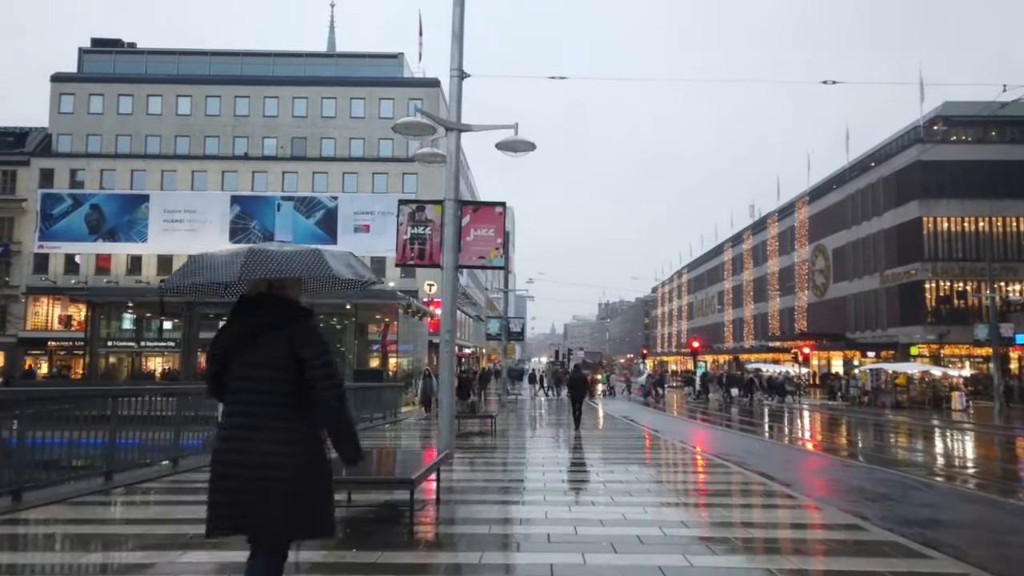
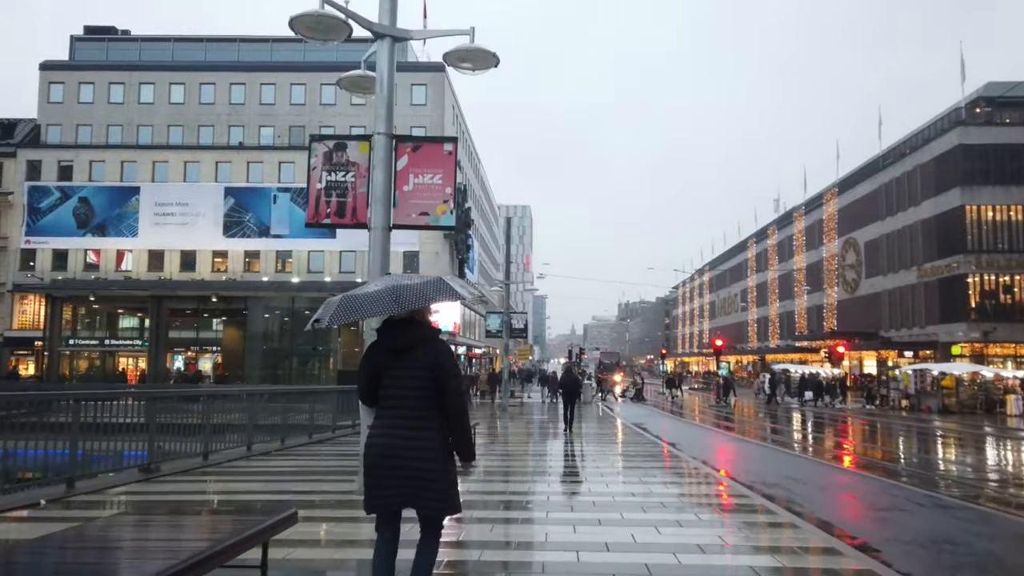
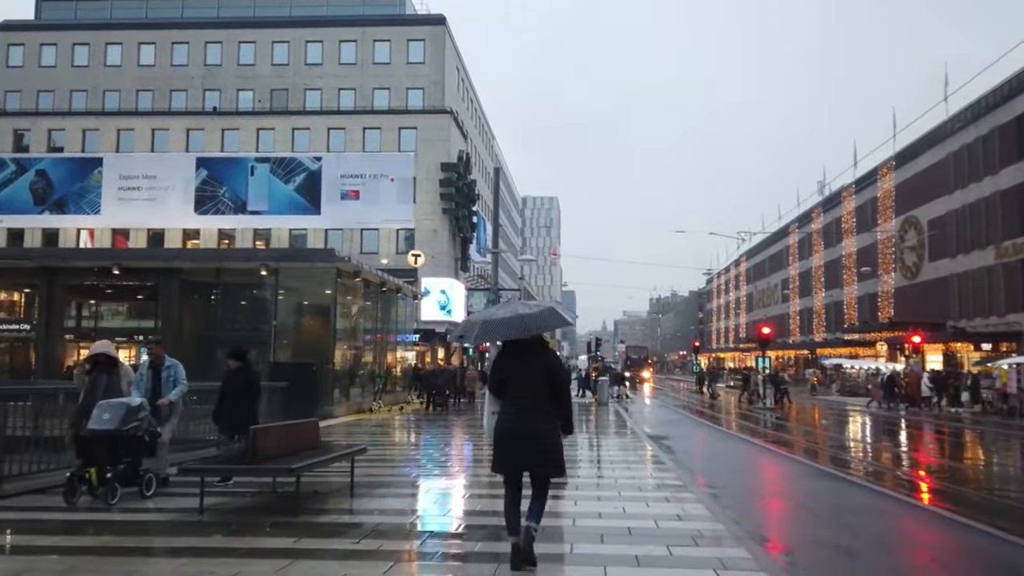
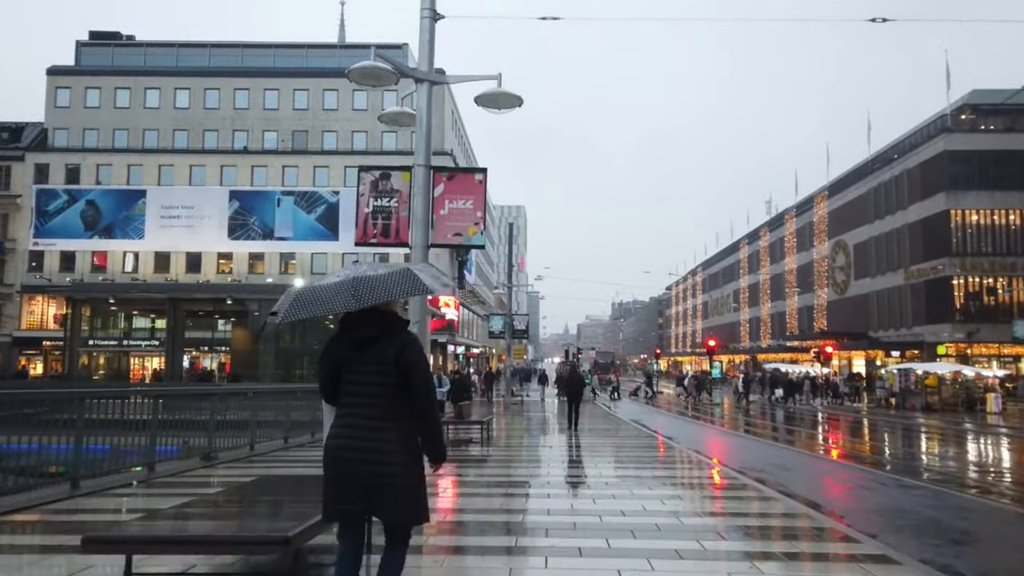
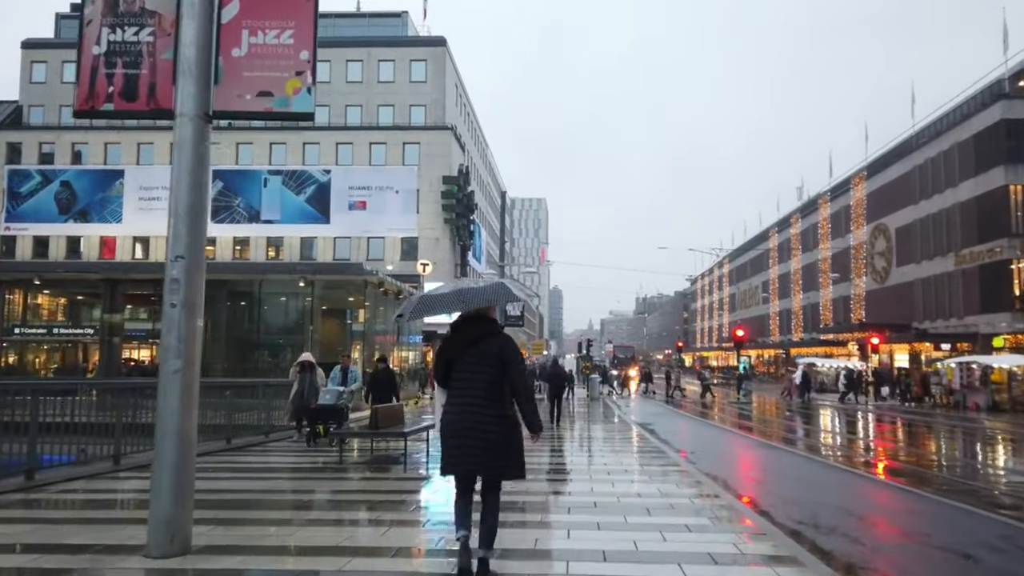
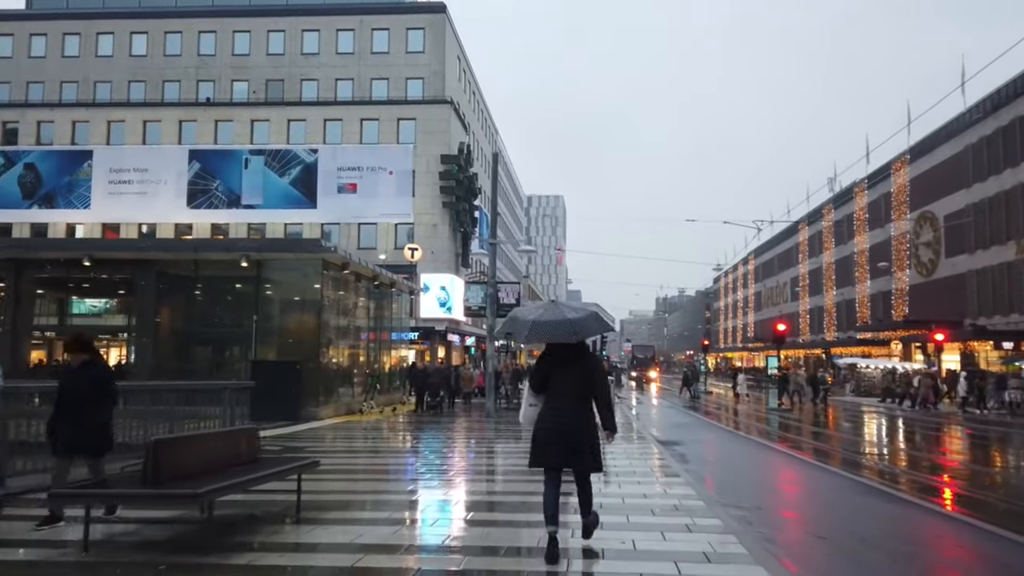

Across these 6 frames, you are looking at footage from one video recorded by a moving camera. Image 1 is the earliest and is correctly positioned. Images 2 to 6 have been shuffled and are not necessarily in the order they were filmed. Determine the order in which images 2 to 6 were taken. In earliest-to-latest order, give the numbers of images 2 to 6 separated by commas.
4, 2, 5, 3, 6
